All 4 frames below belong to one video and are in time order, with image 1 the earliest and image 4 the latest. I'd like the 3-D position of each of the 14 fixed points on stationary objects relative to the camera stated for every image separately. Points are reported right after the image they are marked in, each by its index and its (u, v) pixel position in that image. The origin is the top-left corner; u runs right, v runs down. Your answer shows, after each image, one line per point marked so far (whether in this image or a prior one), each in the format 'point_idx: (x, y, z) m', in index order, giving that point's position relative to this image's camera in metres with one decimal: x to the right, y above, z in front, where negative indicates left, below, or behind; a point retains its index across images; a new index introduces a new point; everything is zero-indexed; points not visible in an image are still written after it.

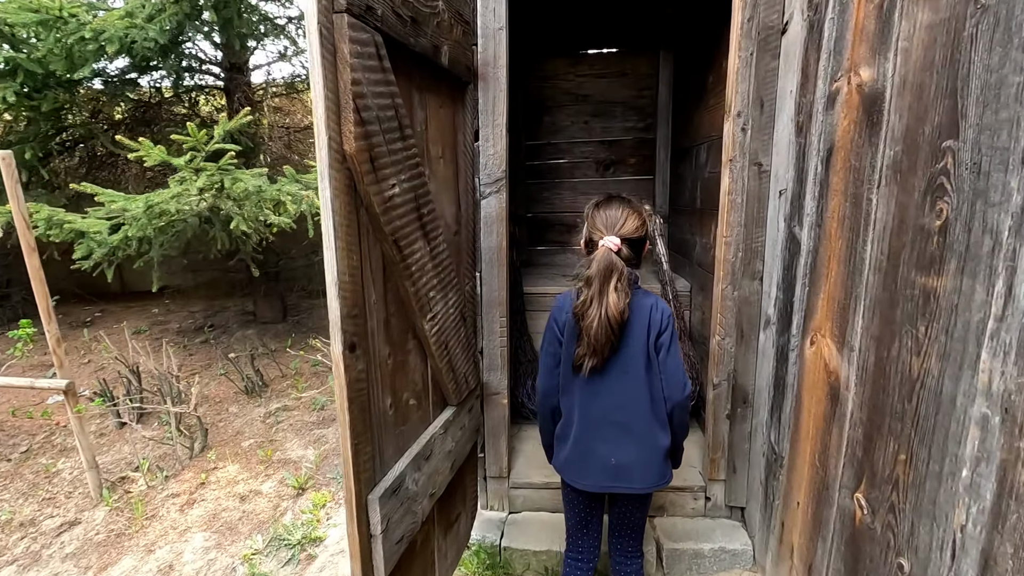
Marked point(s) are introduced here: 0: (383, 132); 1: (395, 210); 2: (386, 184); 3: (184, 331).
0: (-0.3, +0.3, +1.2) m
1: (-0.3, +0.2, +1.2) m
2: (-0.3, +0.2, +1.2) m
3: (-2.9, -0.4, +4.7) m
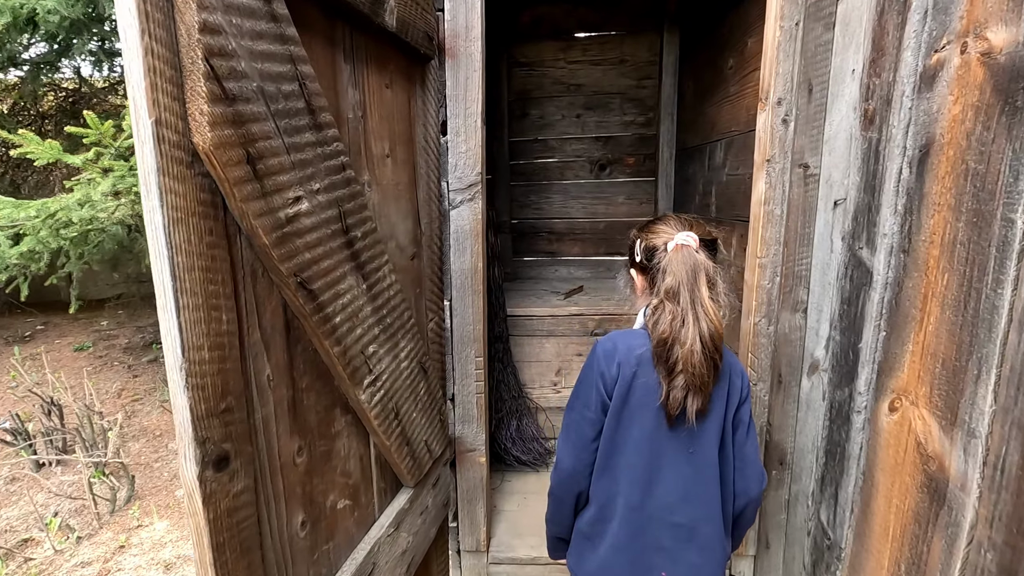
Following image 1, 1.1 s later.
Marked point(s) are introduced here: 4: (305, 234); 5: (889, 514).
0: (-0.3, +0.2, +0.8) m
1: (-0.3, +0.1, +0.8) m
2: (-0.3, +0.1, +0.8) m
3: (-3.0, -0.5, +4.2) m
4: (-0.3, +0.1, +0.8) m
5: (+0.8, -0.5, +1.1) m
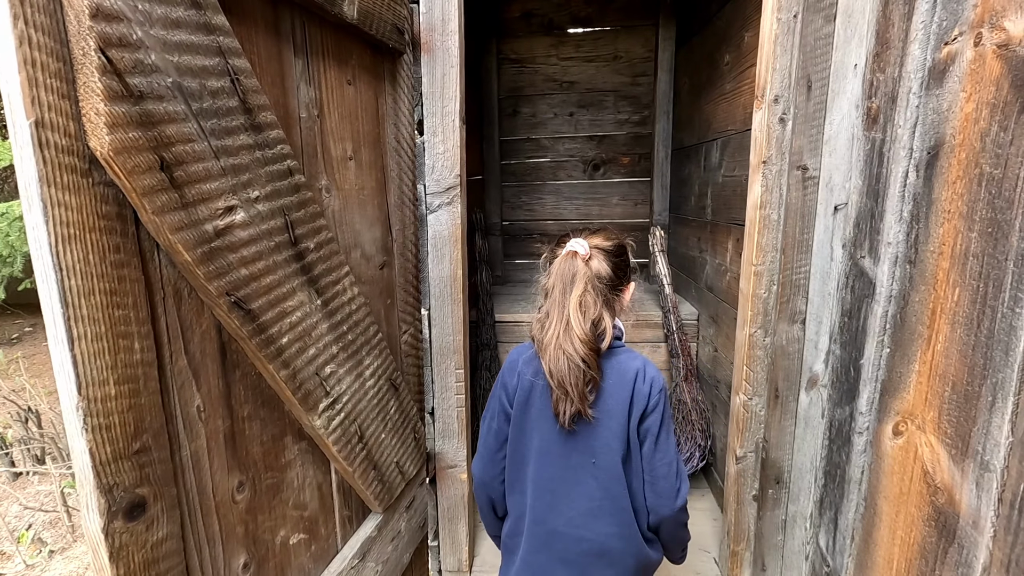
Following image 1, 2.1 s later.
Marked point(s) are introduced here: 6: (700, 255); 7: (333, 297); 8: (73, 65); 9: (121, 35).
0: (-0.4, +0.2, +0.7) m
1: (-0.4, +0.1, +0.7) m
2: (-0.4, +0.1, +0.7) m
3: (-3.0, -0.5, +4.1) m
4: (-0.4, +0.1, +0.7) m
5: (+0.7, -0.5, +1.0) m
6: (+0.8, +0.1, +2.2) m
7: (-0.3, 0.0, +1.0) m
8: (-0.4, +0.2, +0.5) m
9: (-0.4, +0.3, +0.6) m
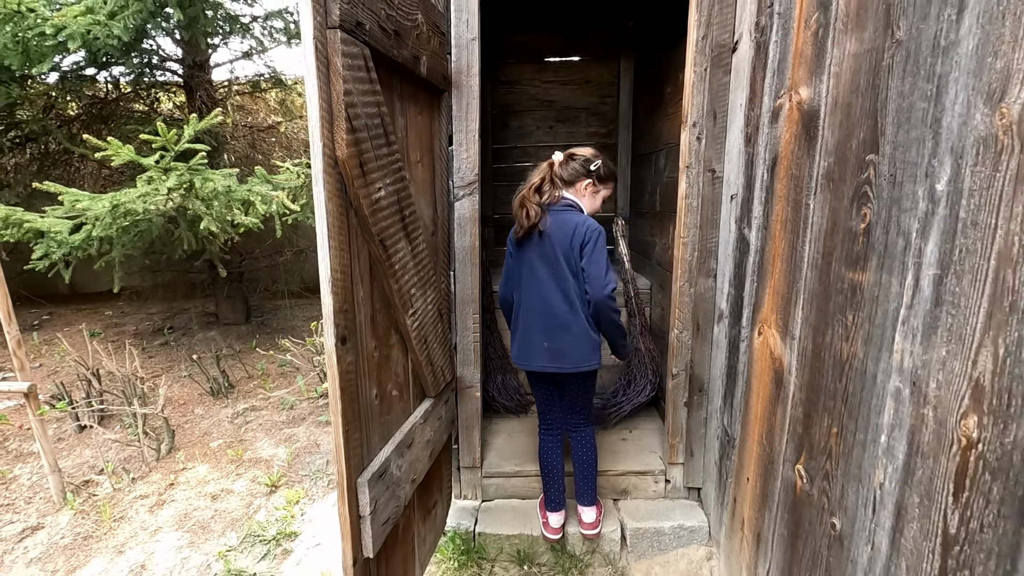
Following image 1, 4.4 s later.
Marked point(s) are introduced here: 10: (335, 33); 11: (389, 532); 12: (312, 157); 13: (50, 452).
0: (-0.3, +0.4, +1.3) m
1: (-0.3, +0.2, +1.3) m
2: (-0.3, +0.2, +1.3) m
3: (-3.2, -0.4, +4.6) m
4: (-0.3, +0.2, +1.3) m
5: (+0.8, -0.4, +1.7) m
6: (+0.7, +0.3, +2.9) m
7: (-0.3, +0.1, +1.6) m
8: (-0.4, +0.4, +1.1) m
9: (-0.4, +0.4, +1.2) m
10: (-0.4, +0.5, +1.1) m
11: (-0.3, -0.7, +1.5) m
12: (-0.4, +0.3, +1.1) m
13: (-2.3, -0.8, +2.6) m
